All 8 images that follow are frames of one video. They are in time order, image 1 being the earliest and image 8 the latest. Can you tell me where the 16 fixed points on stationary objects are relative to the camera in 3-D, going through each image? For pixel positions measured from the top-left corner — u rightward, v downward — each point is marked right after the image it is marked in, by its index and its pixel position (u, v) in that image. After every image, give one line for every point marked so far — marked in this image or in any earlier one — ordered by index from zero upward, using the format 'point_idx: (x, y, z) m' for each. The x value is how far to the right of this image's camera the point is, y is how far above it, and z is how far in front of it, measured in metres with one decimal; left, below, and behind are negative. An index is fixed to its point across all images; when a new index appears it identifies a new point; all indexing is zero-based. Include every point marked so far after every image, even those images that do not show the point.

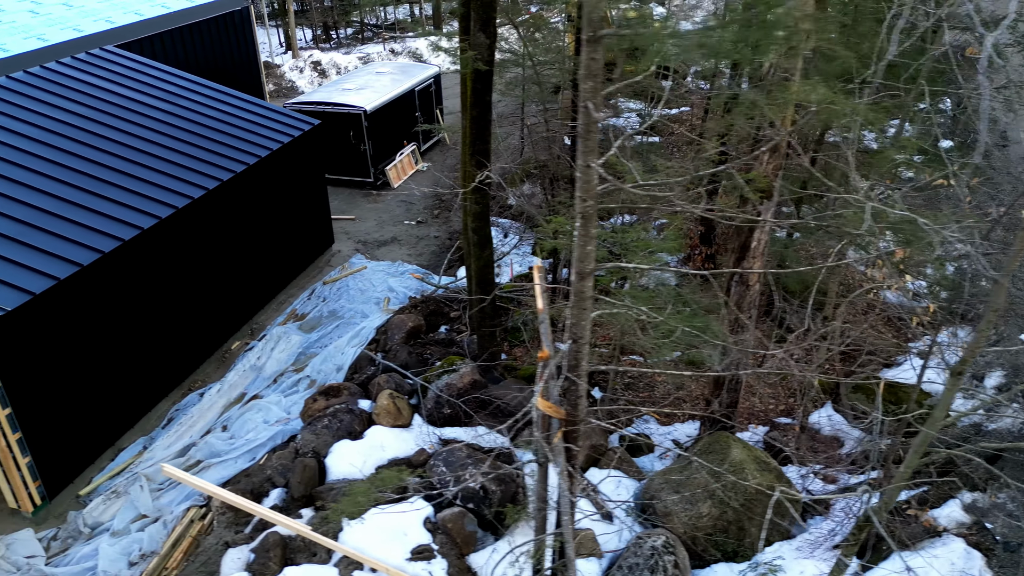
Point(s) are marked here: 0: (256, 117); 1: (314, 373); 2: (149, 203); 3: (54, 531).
0: (-3.5, +2.4, +10.3) m
1: (-2.4, -1.0, +8.7) m
2: (-3.9, +0.9, +7.9) m
3: (-4.1, -2.2, +6.6) m
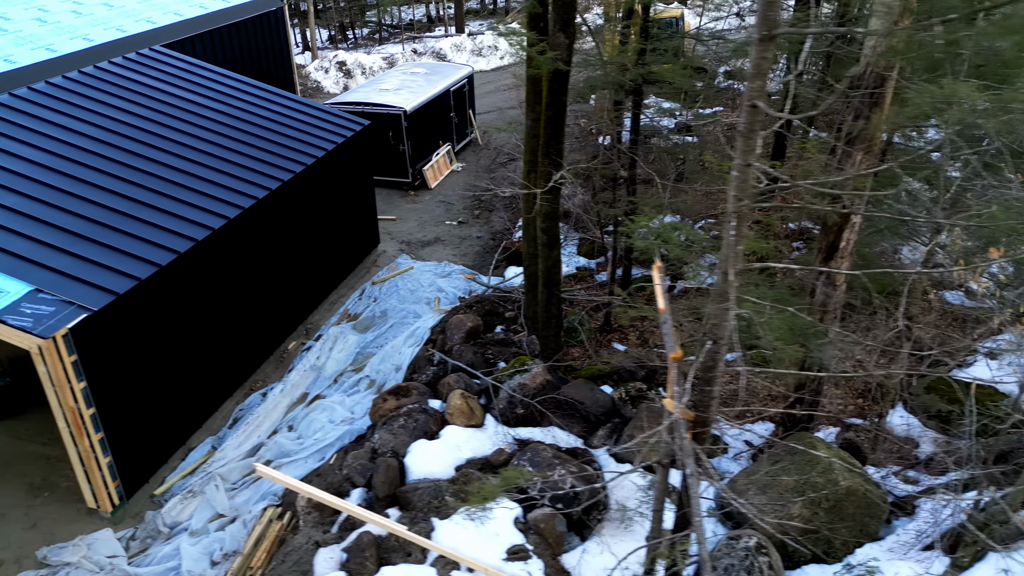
0: (-2.8, +2.4, +10.3) m
1: (-1.7, -1.0, +8.7) m
2: (-3.2, +0.9, +7.9) m
3: (-3.4, -2.2, +6.6) m
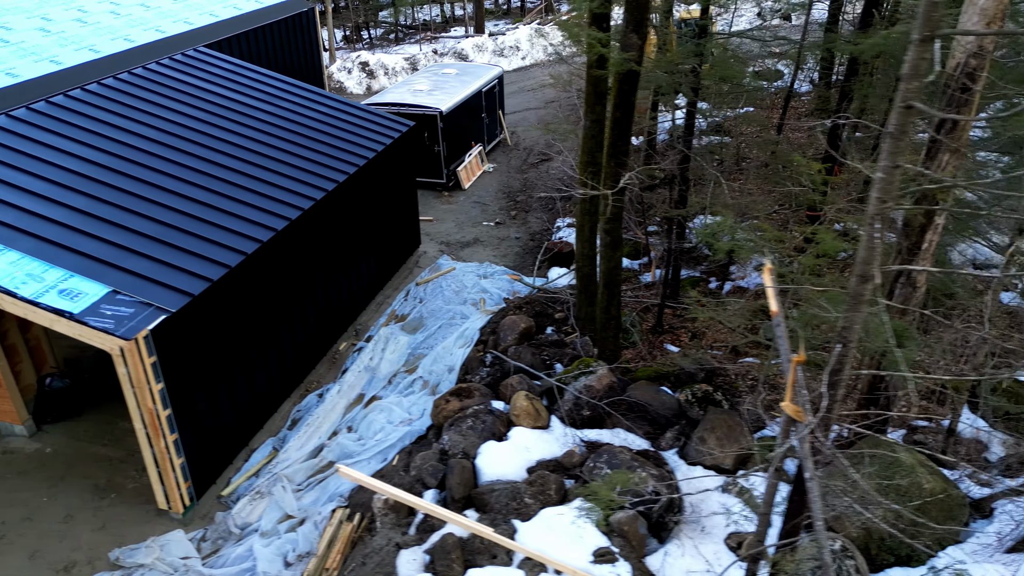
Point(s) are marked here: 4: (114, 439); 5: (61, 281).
0: (-2.2, +2.4, +10.3) m
1: (-1.0, -1.0, +8.7) m
2: (-2.5, +0.9, +7.9) m
3: (-2.8, -2.2, +6.6) m
4: (-4.2, -1.6, +7.7) m
5: (-3.6, +0.1, +5.9) m
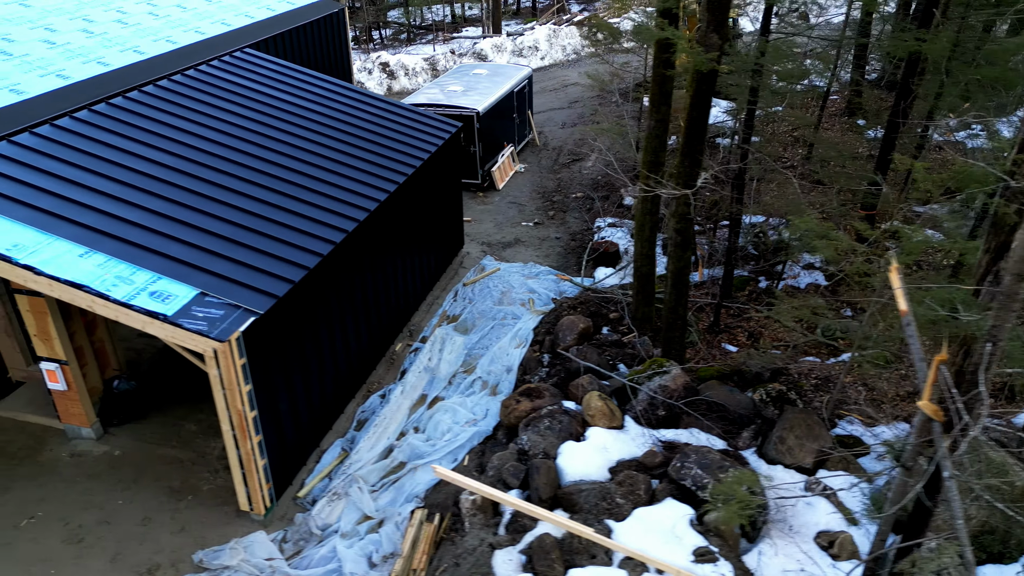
0: (-1.5, +2.4, +10.3) m
1: (-0.3, -1.0, +8.7) m
2: (-1.8, +0.9, +7.9) m
3: (-2.1, -2.2, +6.6) m
4: (-3.5, -1.6, +7.7) m
5: (-2.9, 0.0, +5.9) m
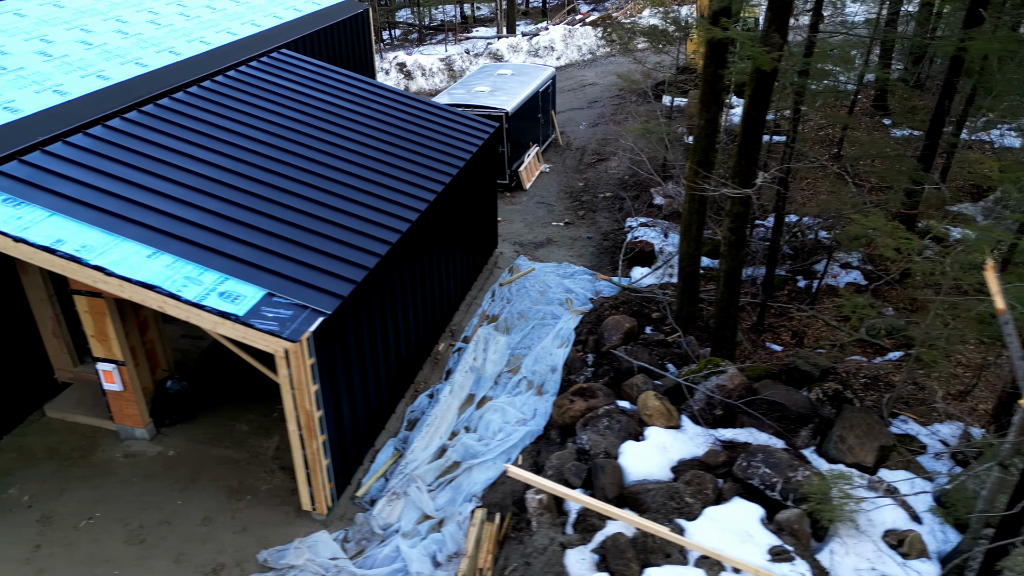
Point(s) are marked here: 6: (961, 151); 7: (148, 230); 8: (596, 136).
0: (-0.9, +2.4, +10.4) m
1: (+0.2, -1.0, +8.7) m
2: (-1.3, +0.9, +8.0) m
3: (-1.5, -2.2, +6.6) m
4: (-2.9, -1.6, +7.7) m
5: (-2.4, 0.0, +5.9) m
6: (+6.8, +2.1, +11.0) m
7: (-3.1, +0.5, +6.3) m
8: (+2.0, +3.6, +17.3) m
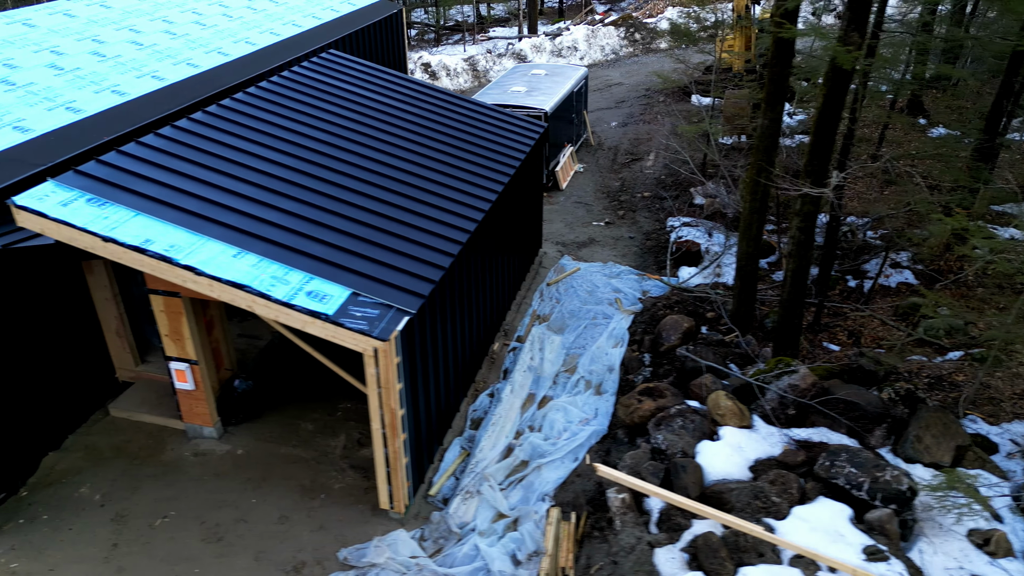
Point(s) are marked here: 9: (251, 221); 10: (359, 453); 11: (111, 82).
0: (-0.2, +2.4, +10.4) m
1: (+0.9, -1.0, +8.7) m
2: (-0.6, +0.9, +8.0) m
3: (-0.8, -2.2, +6.6) m
4: (-2.2, -1.6, +7.7) m
5: (-1.7, 0.0, +5.9) m
6: (+7.5, +2.1, +11.0) m
7: (-2.4, +0.5, +6.3) m
8: (+2.7, +3.6, +17.3) m
9: (-2.3, +0.6, +6.5) m
10: (-1.6, -1.7, +7.5) m
11: (-5.0, +2.6, +9.2) m
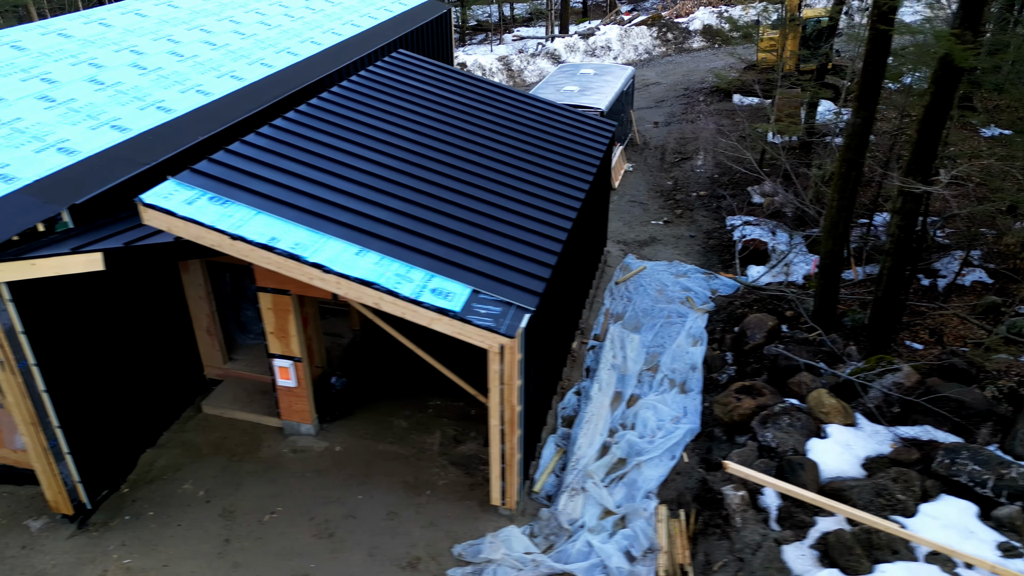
0: (+0.8, +2.4, +10.4) m
1: (+1.9, -1.0, +8.7) m
2: (+0.4, +0.9, +8.0) m
3: (+0.2, -2.2, +6.6) m
4: (-1.2, -1.6, +7.8) m
5: (-0.7, +0.1, +6.0) m
6: (+8.5, +2.1, +11.0) m
7: (-1.4, +0.5, +6.3) m
8: (+3.8, +3.6, +17.3) m
9: (-1.3, +0.6, +6.5) m
10: (-0.6, -1.7, +7.6) m
11: (-4.0, +2.6, +9.2) m
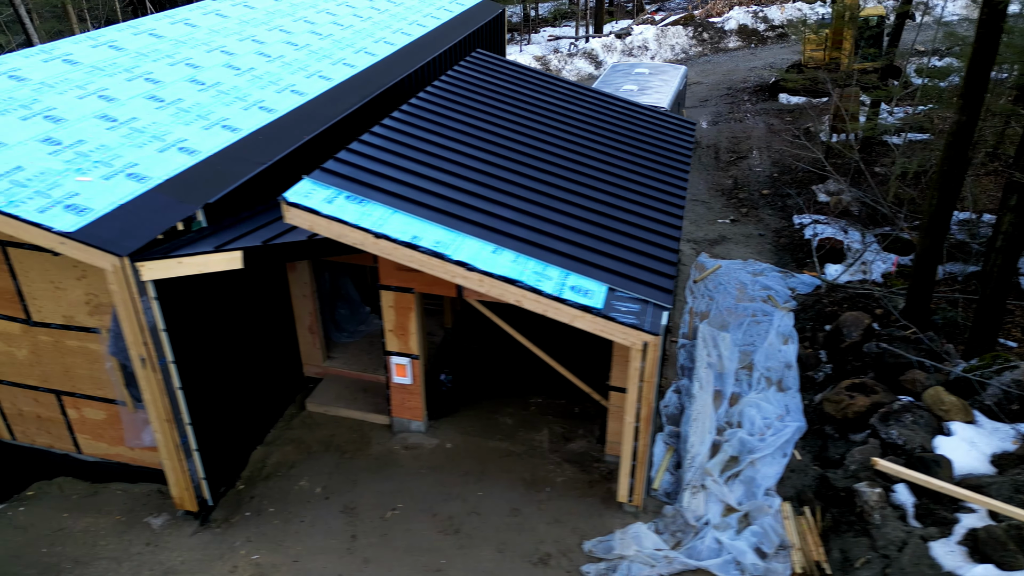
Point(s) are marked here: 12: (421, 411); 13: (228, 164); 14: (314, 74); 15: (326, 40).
0: (+1.9, +2.5, +10.4) m
1: (+3.1, -1.0, +8.7) m
2: (+1.6, +1.0, +8.0) m
3: (+1.3, -2.2, +6.7) m
4: (-0.1, -1.6, +7.8) m
5: (+0.4, +0.1, +6.0) m
6: (+9.7, +2.1, +11.0) m
7: (-0.3, +0.5, +6.4) m
8: (+5.0, +3.6, +17.3) m
9: (-0.2, +0.6, +6.6) m
10: (+0.6, -1.7, +7.6) m
11: (-2.9, +2.6, +9.3) m
12: (-1.0, -1.3, +7.7) m
13: (-2.7, +1.2, +7.1) m
14: (-2.6, +2.9, +9.7) m
15: (-2.9, +3.8, +11.2) m
